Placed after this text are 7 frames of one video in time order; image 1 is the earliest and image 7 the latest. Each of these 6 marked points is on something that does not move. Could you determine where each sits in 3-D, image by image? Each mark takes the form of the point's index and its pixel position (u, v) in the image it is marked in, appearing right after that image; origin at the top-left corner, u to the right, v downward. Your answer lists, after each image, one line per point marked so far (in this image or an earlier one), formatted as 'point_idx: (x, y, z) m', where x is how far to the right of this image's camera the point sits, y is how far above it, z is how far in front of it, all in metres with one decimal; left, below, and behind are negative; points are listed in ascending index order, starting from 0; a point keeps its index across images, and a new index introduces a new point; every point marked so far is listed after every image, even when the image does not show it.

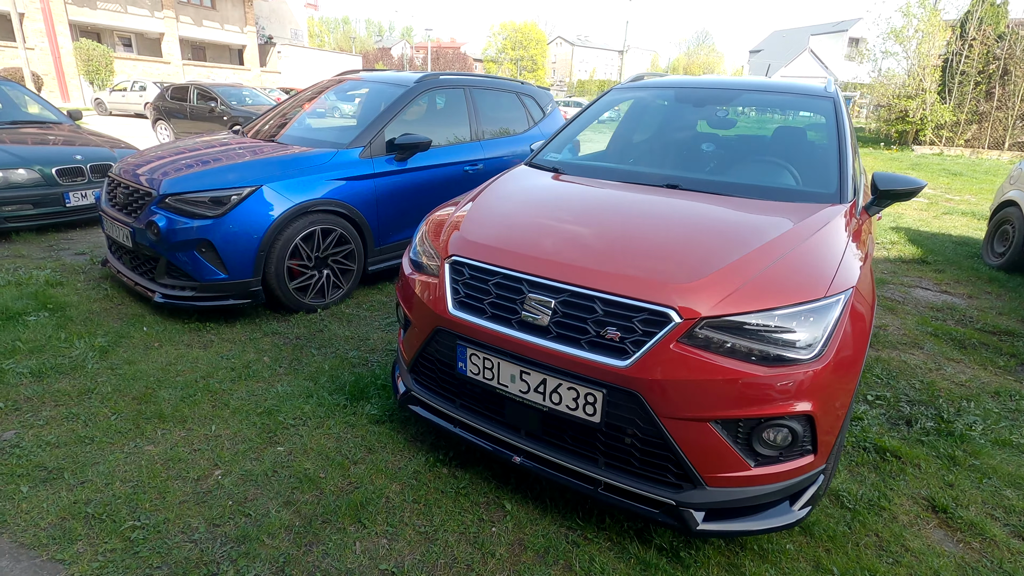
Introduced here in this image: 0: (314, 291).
0: (-1.4, 0.0, +3.8) m
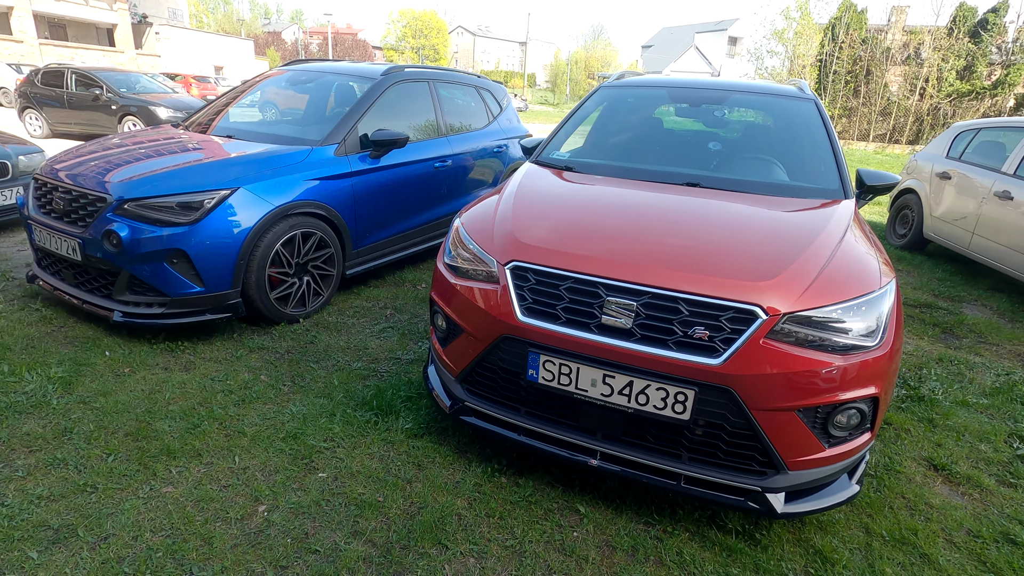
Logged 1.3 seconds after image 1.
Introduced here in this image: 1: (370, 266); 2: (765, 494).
0: (-1.4, -0.1, +3.5) m
1: (-1.1, +0.2, +4.2) m
2: (+0.9, -0.7, +1.8) m
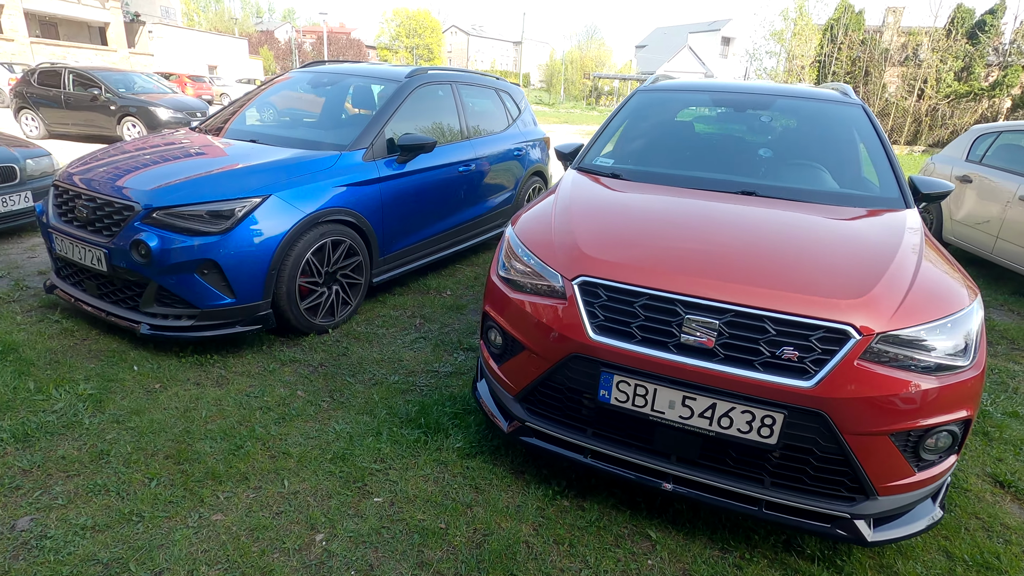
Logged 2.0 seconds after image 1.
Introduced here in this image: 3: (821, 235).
0: (-1.2, -0.1, +3.4) m
1: (-0.9, +0.1, +4.0) m
2: (+1.1, -0.8, +1.7) m
3: (+1.2, +0.2, +2.1) m
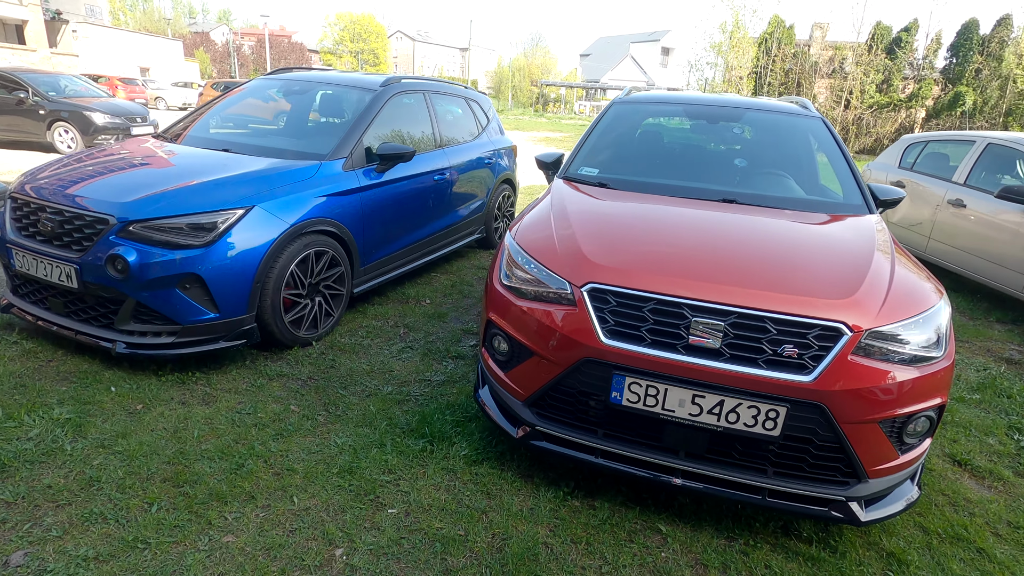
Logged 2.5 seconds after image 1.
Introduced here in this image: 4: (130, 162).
0: (-1.3, -0.2, +3.4) m
1: (-1.0, 0.0, +4.0) m
2: (+1.2, -0.8, +1.9) m
3: (+1.3, +0.2, +2.3) m
4: (-2.3, +0.8, +3.3) m
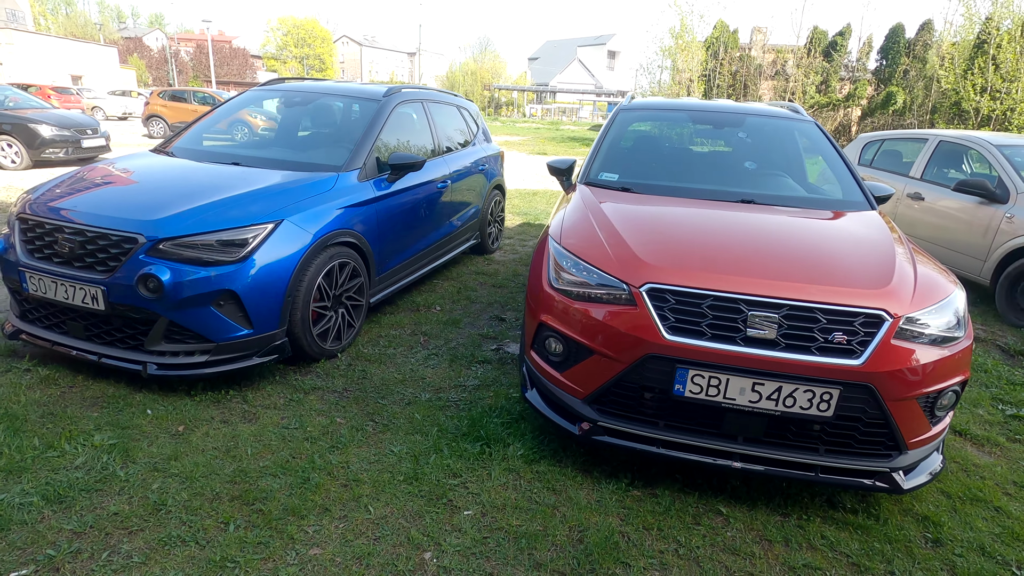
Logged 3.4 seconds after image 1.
0: (-1.1, -0.3, +3.3) m
1: (-0.9, 0.0, +4.0) m
2: (+1.5, -0.7, +2.1) m
3: (+1.5, +0.2, +2.5) m
4: (-2.2, +0.6, +3.2) m
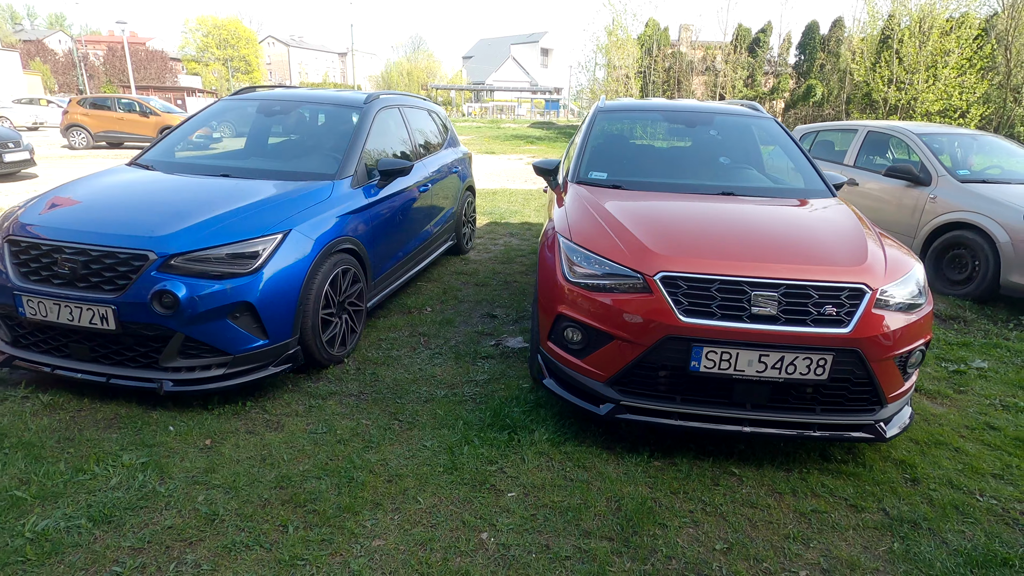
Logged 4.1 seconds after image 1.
0: (-1.1, -0.3, +3.4) m
1: (-1.0, -0.1, +4.1) m
2: (+1.6, -0.6, +2.4) m
3: (+1.5, +0.4, +2.8) m
4: (-2.2, +0.5, +3.1) m
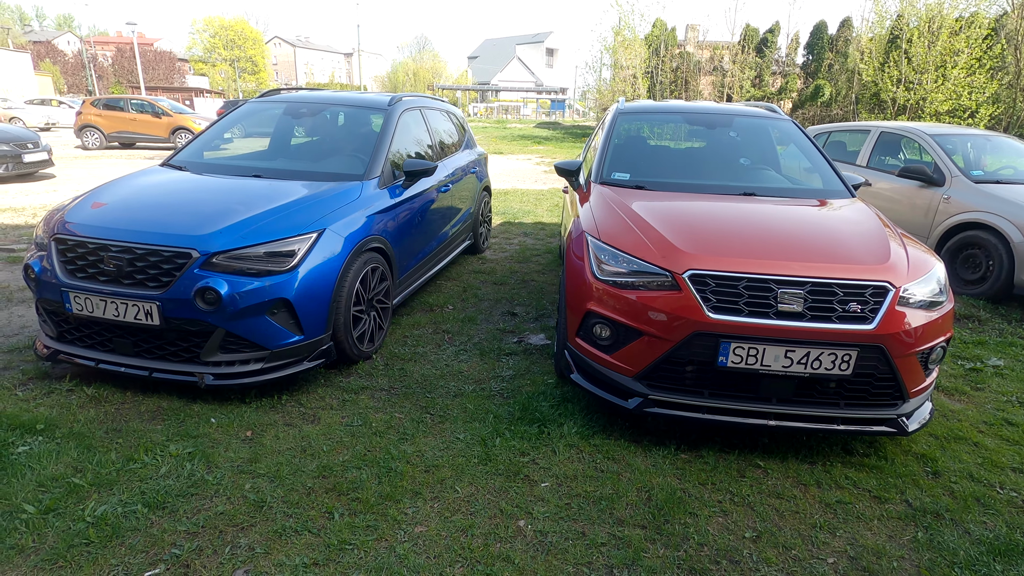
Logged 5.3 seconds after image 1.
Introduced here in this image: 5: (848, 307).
0: (-0.9, -0.3, +3.5) m
1: (-0.8, -0.1, +4.2) m
2: (+1.8, -0.6, +2.5) m
3: (+1.7, +0.4, +2.9) m
4: (-2.1, +0.6, +3.2) m
5: (+1.5, -0.1, +2.4) m
